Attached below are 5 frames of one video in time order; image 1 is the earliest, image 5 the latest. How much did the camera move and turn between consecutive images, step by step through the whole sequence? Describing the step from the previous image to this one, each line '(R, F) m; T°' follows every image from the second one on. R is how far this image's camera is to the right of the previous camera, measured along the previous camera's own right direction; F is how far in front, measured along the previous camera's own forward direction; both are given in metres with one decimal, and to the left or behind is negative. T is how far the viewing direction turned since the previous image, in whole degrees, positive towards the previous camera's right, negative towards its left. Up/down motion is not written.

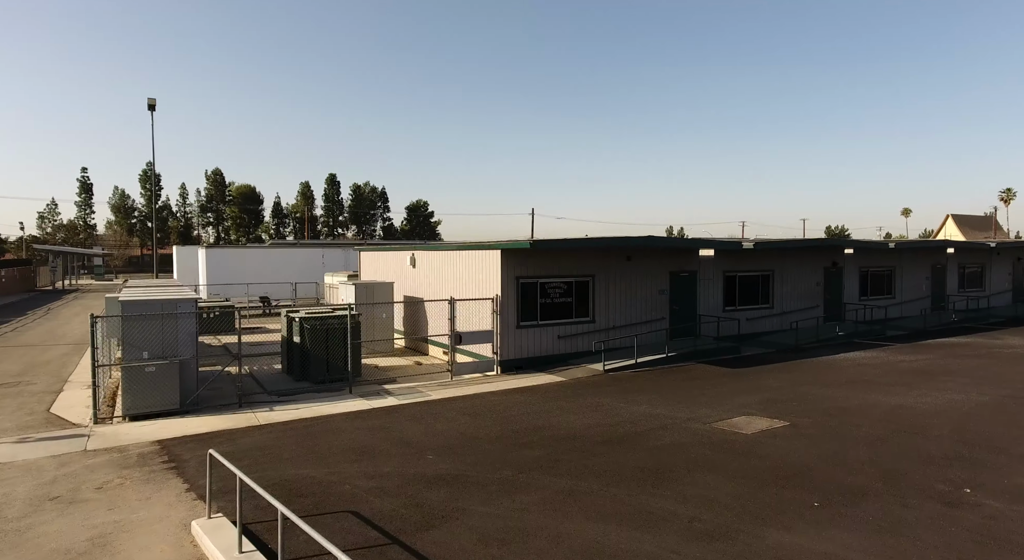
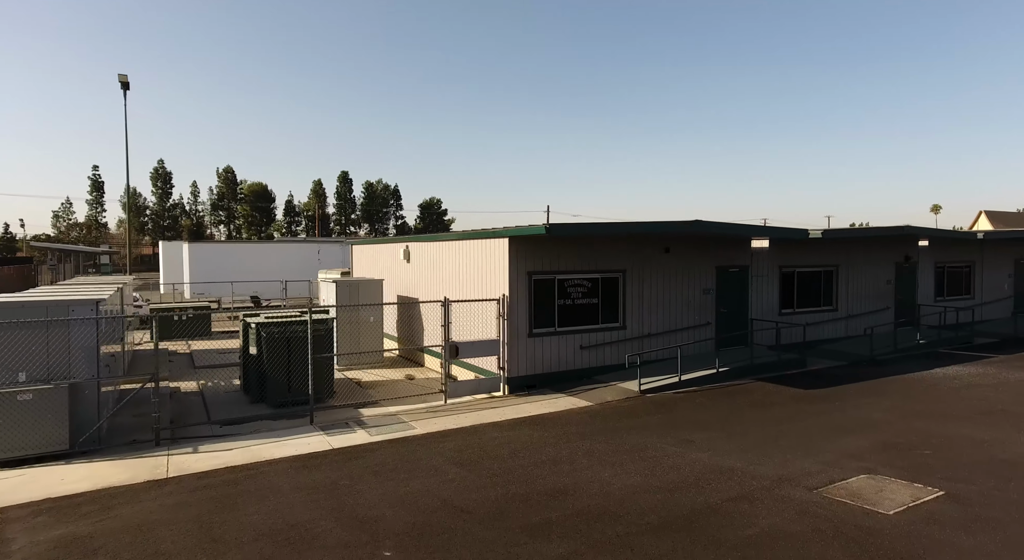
(+0.1, +3.3) m; -1°
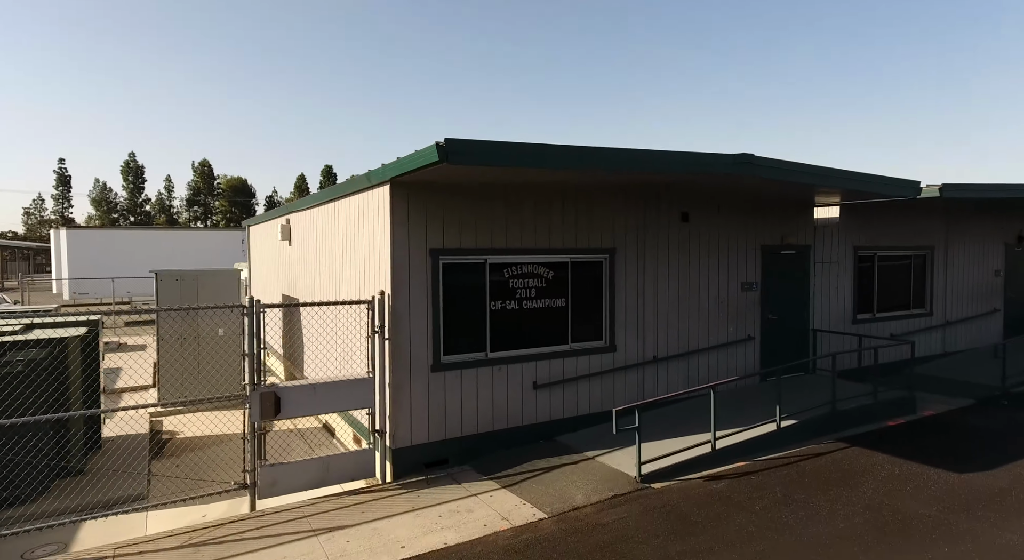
(+1.1, +6.0) m; 0°
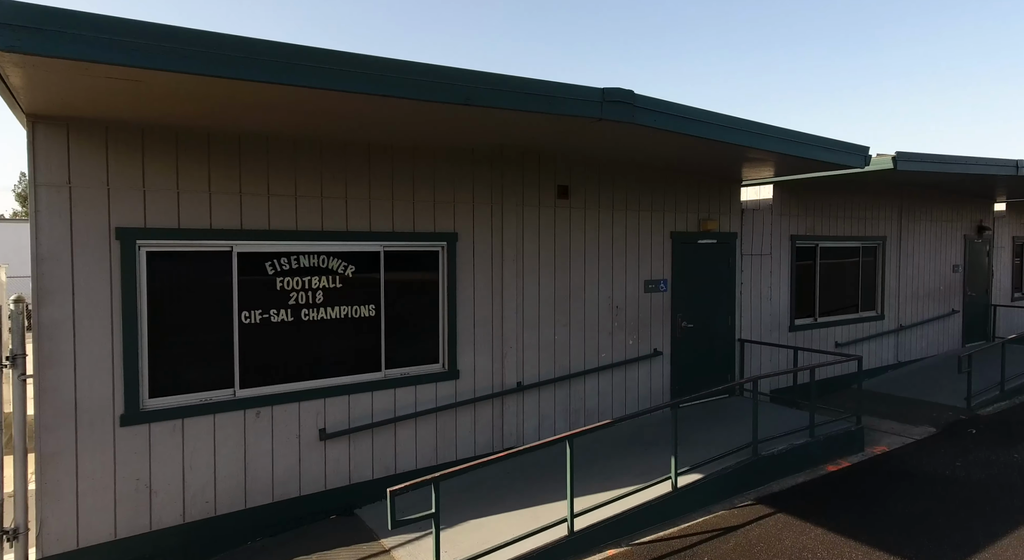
(+1.4, +2.4) m; +3°
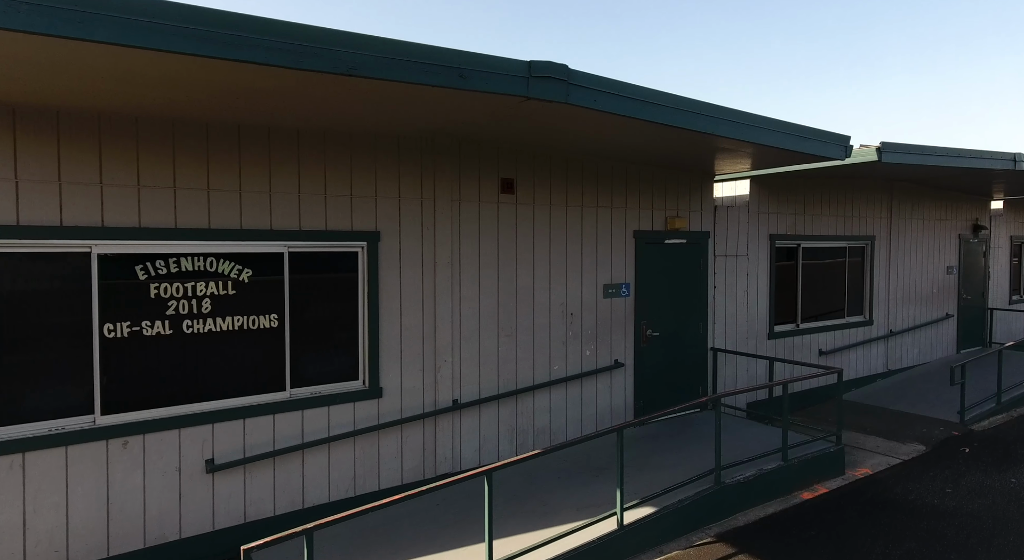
(+0.5, +0.7) m; 0°
